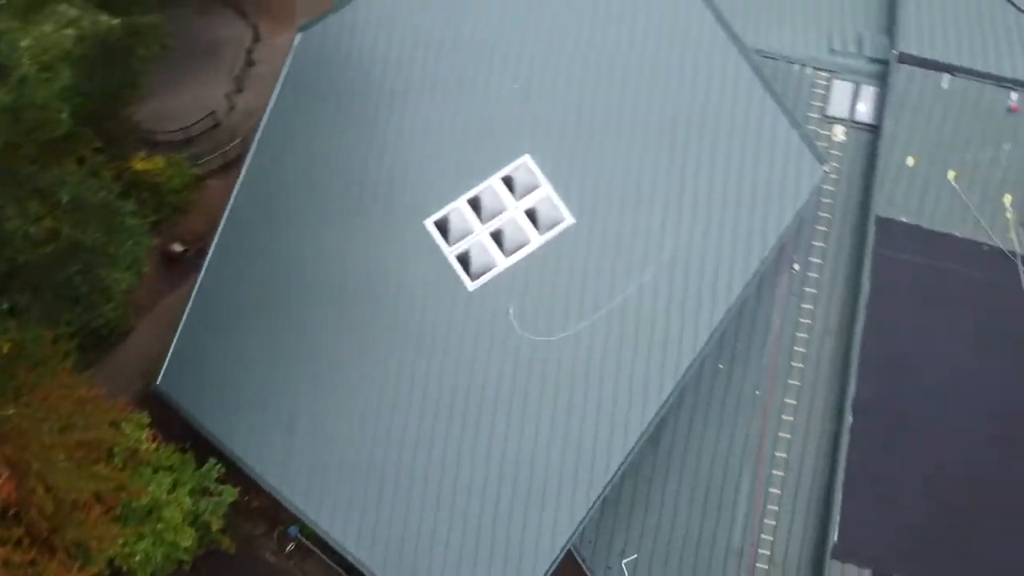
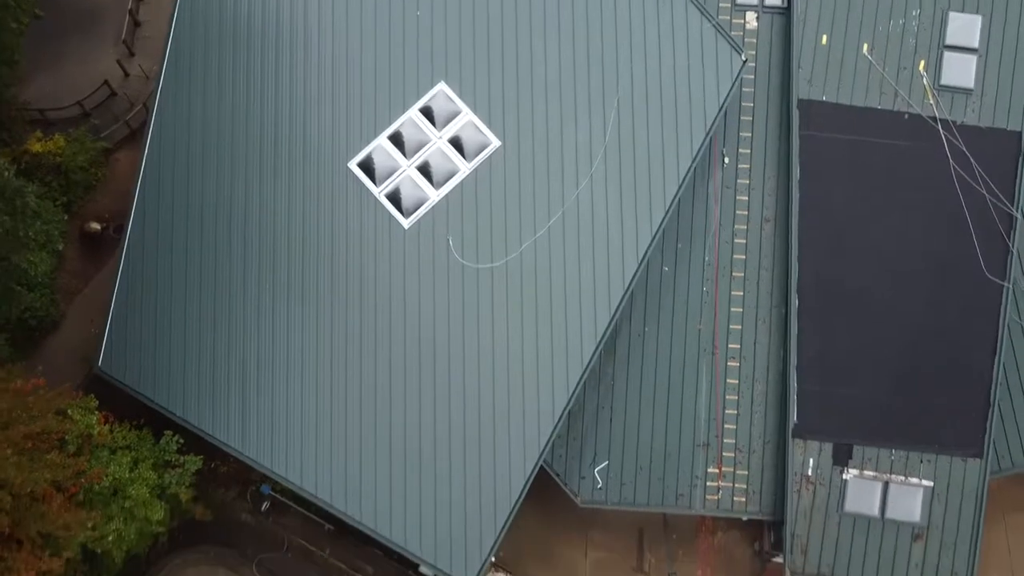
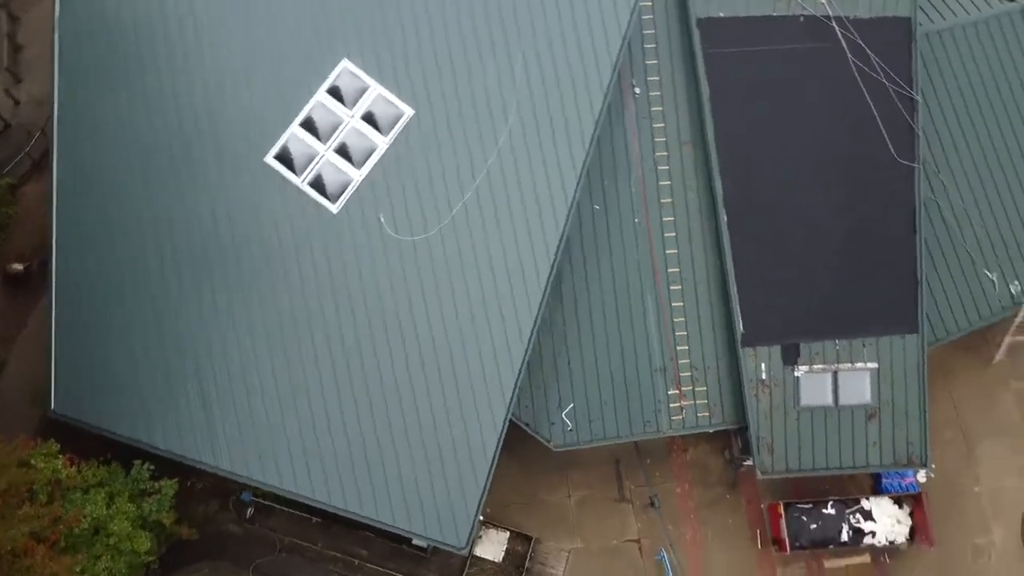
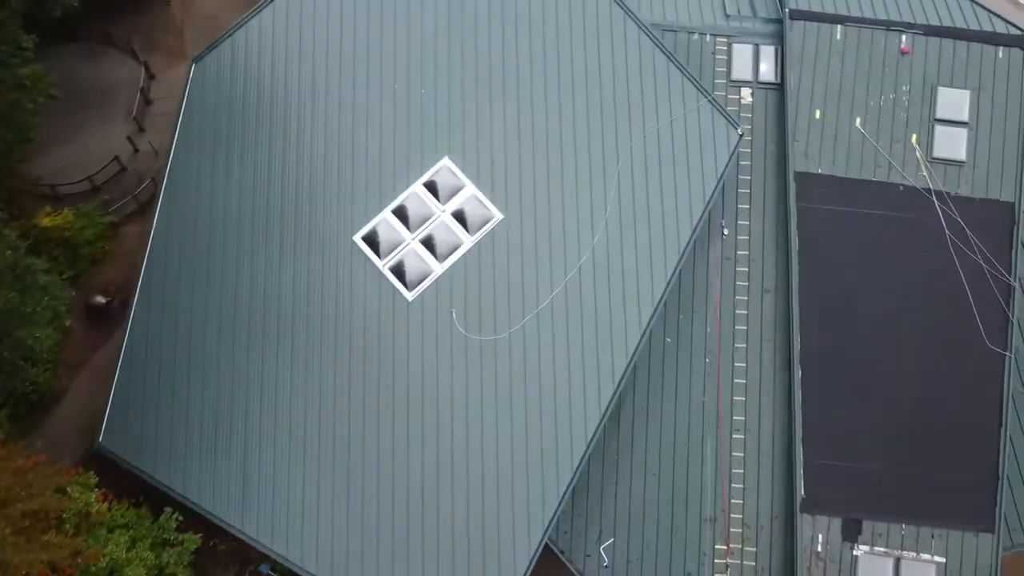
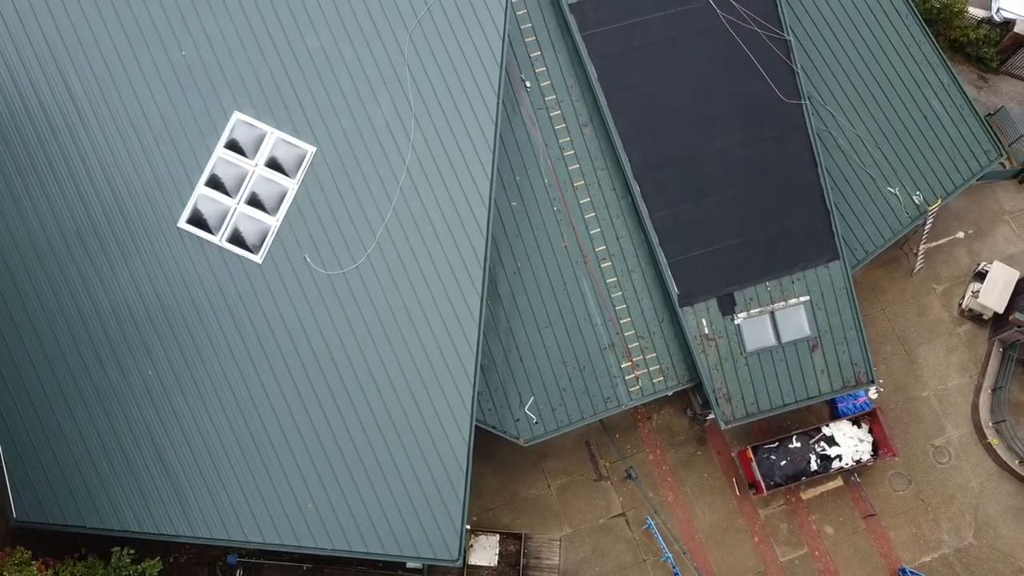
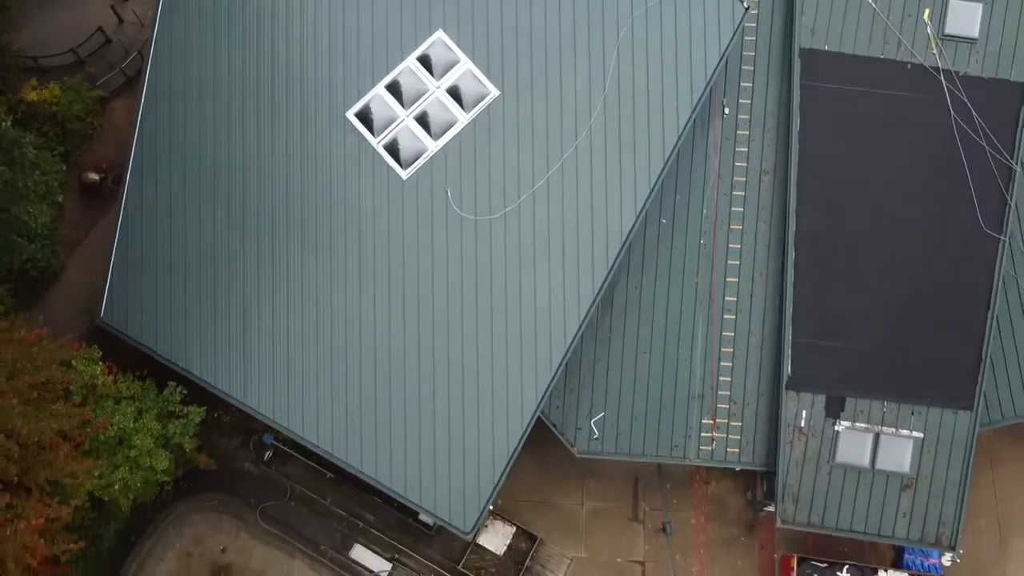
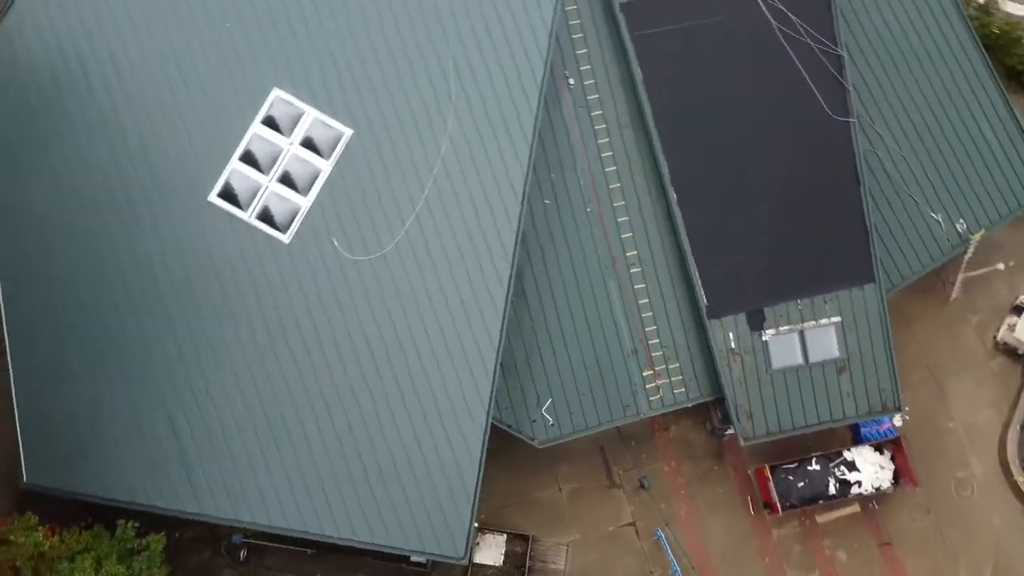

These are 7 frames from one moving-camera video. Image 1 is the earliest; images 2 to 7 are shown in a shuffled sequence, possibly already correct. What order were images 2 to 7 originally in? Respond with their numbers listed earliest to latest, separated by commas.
4, 2, 6, 3, 7, 5
